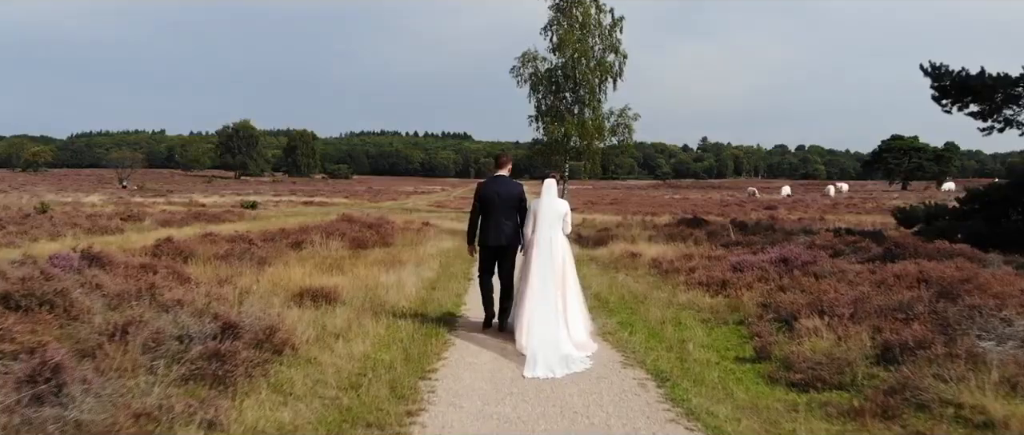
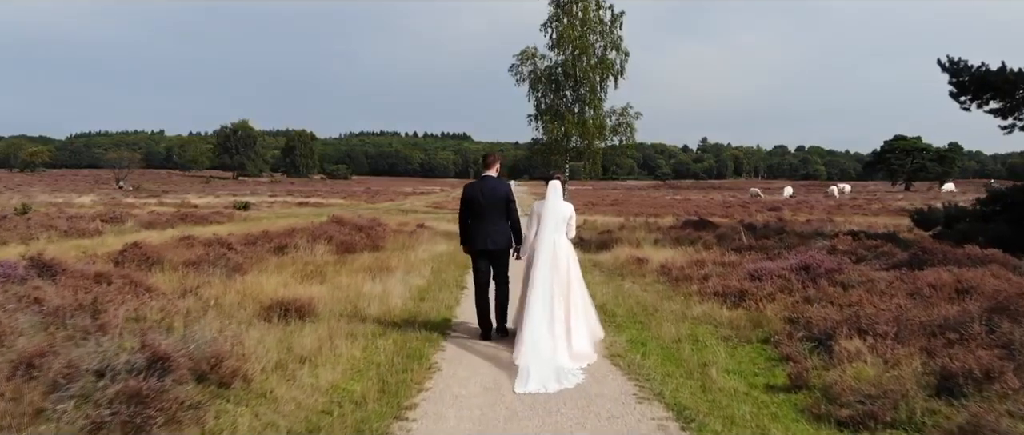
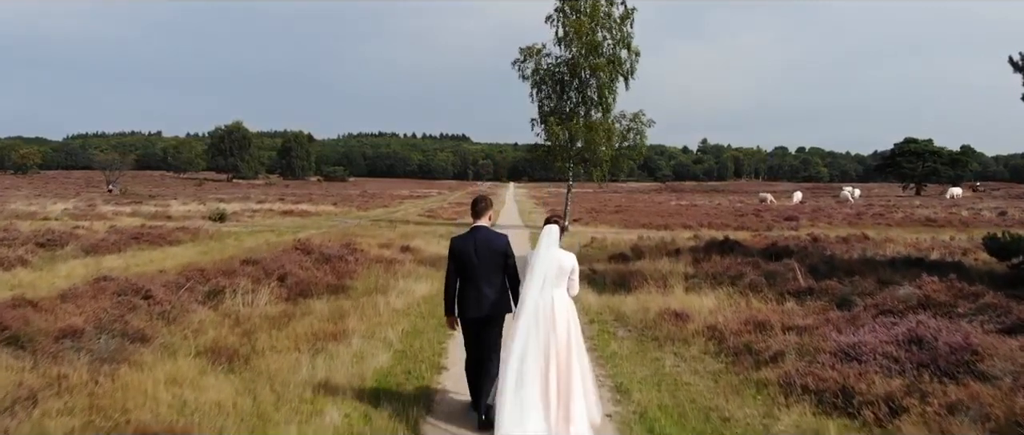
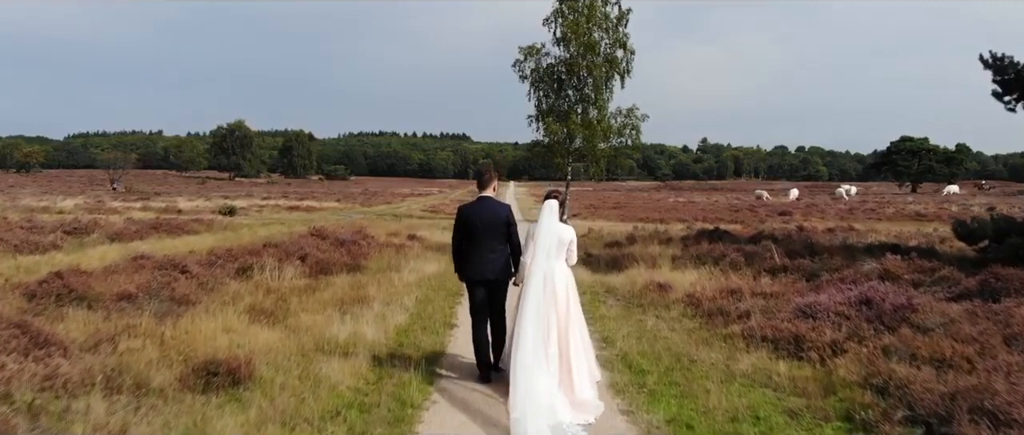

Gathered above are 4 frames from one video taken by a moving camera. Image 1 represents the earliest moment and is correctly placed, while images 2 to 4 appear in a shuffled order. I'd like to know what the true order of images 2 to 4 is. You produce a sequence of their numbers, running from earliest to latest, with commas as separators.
2, 4, 3
